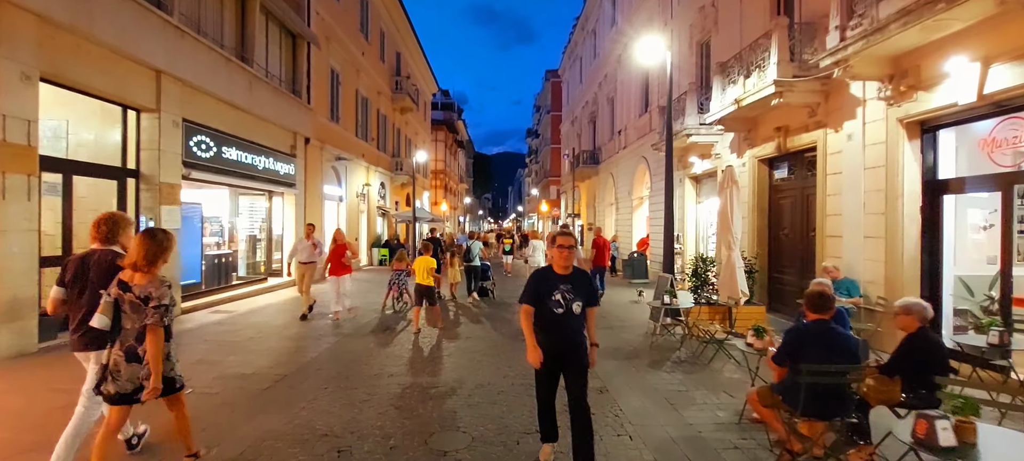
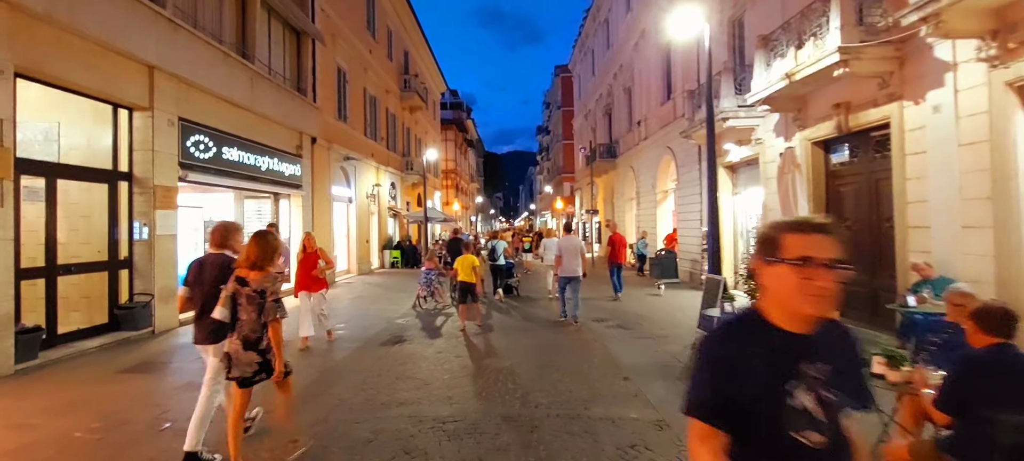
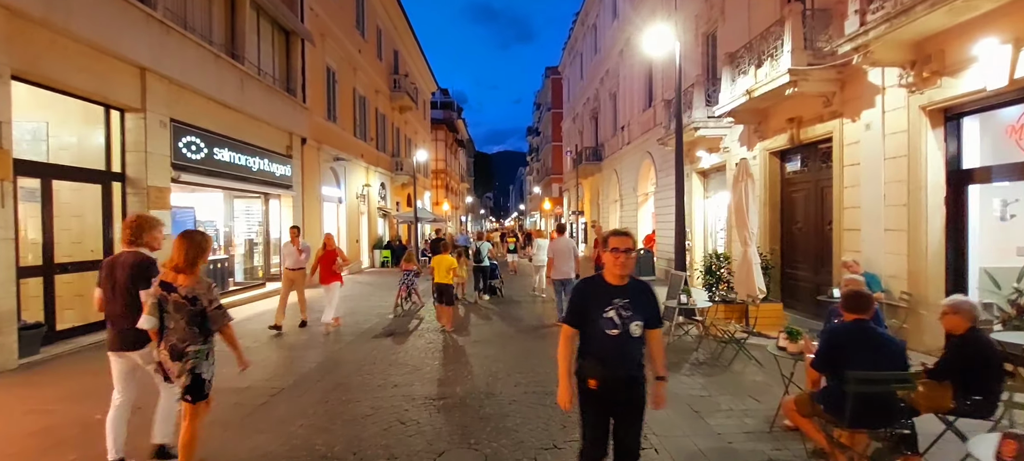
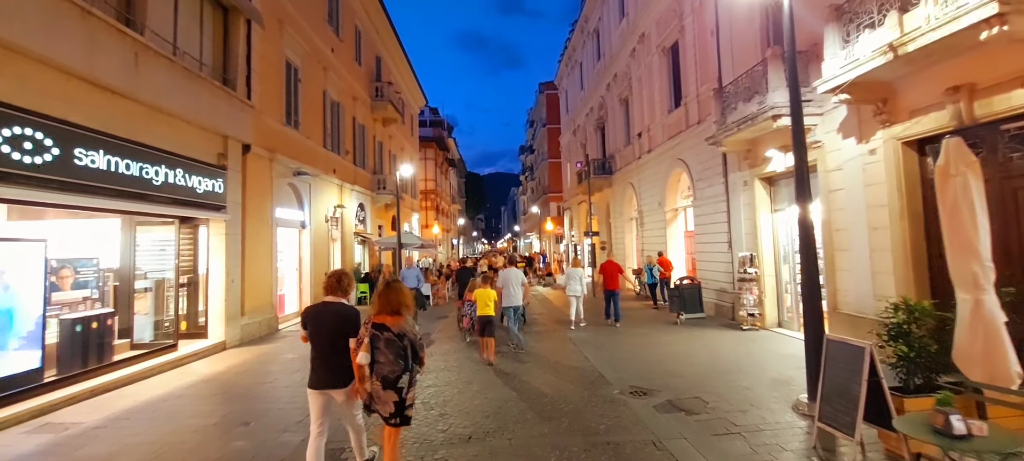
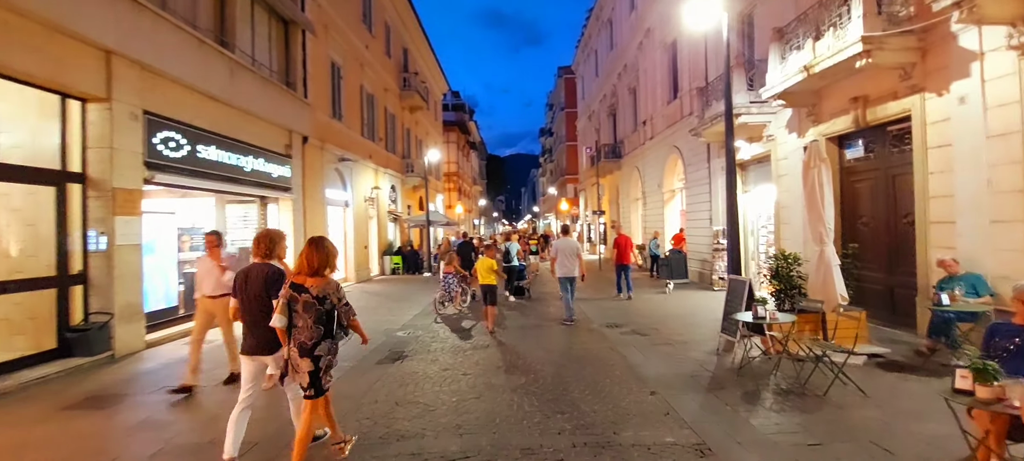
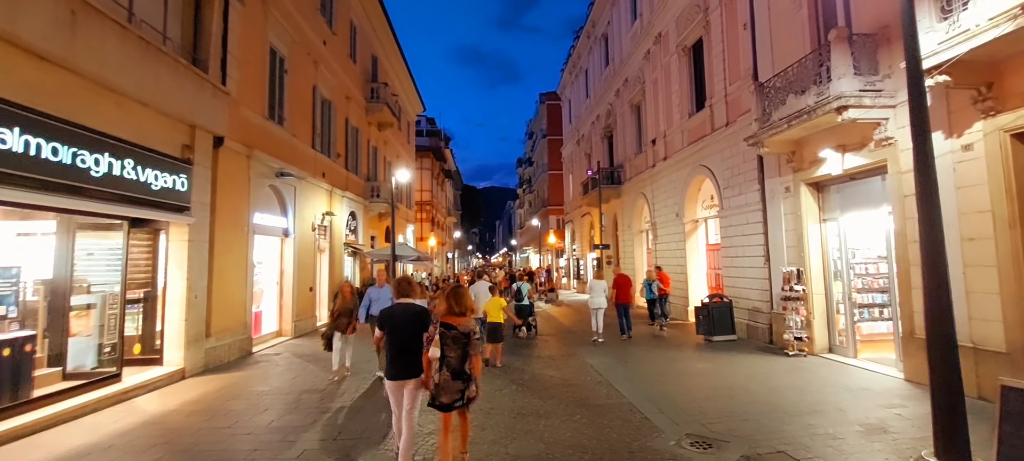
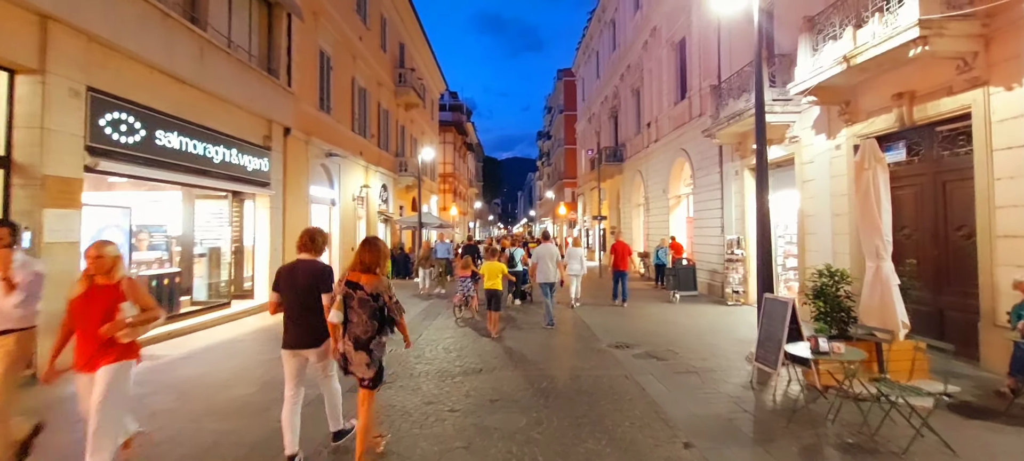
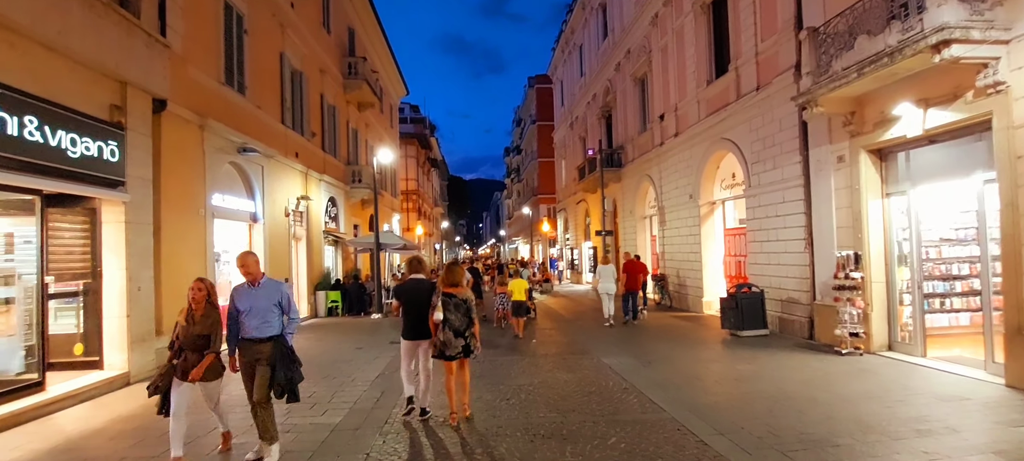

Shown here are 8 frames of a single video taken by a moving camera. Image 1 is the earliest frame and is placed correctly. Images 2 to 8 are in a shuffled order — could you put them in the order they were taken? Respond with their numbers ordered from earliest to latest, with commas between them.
3, 2, 5, 7, 4, 6, 8
